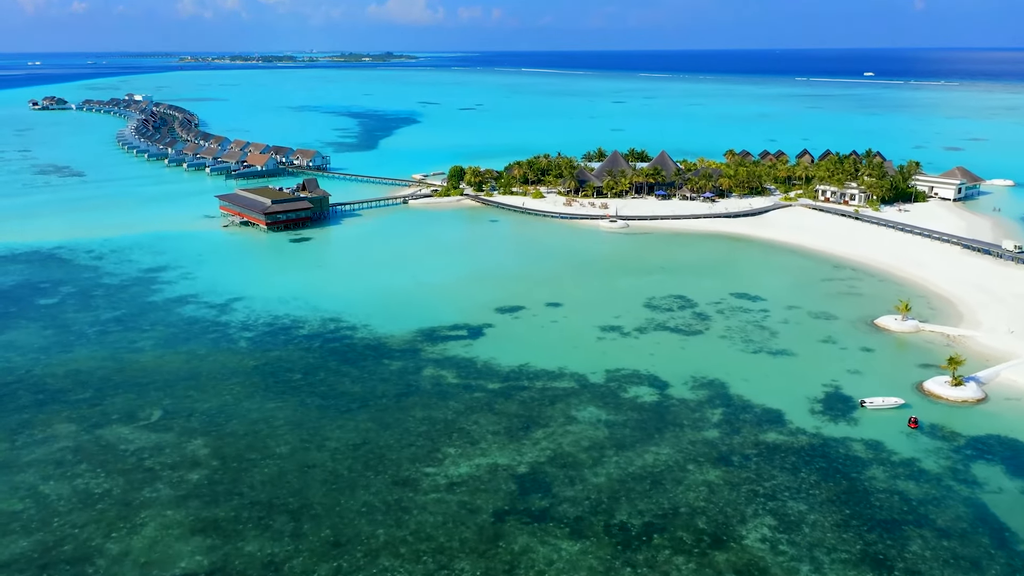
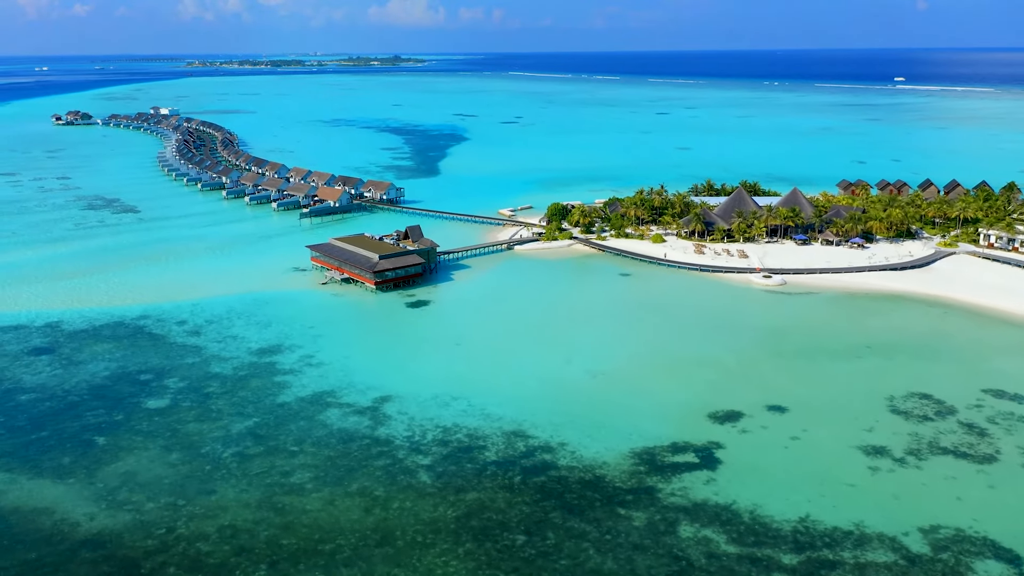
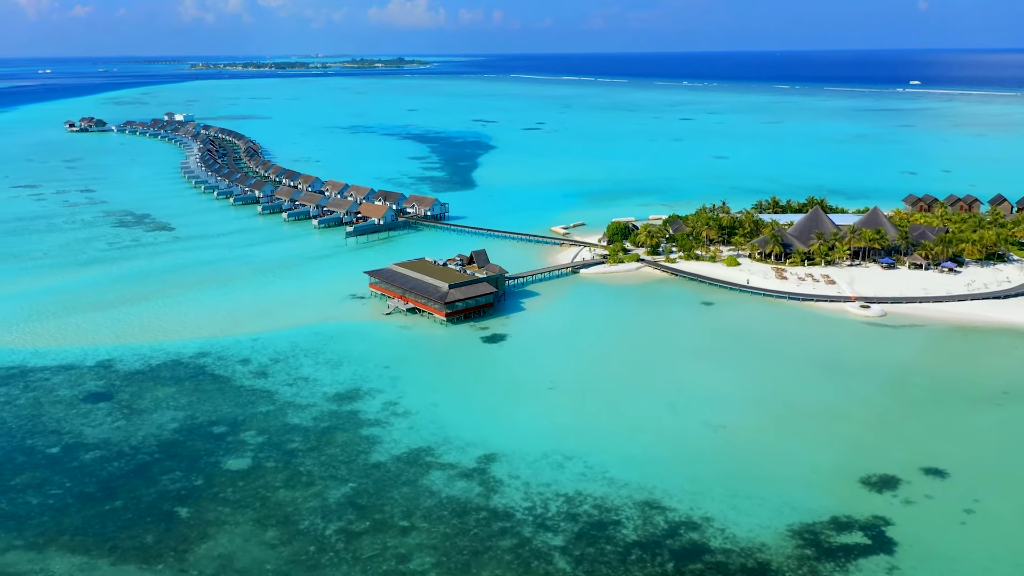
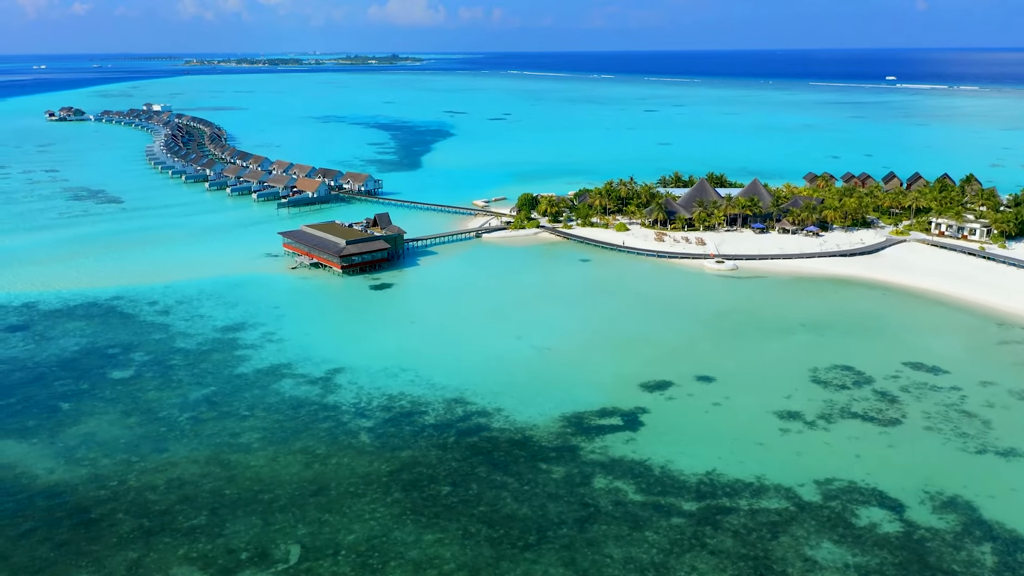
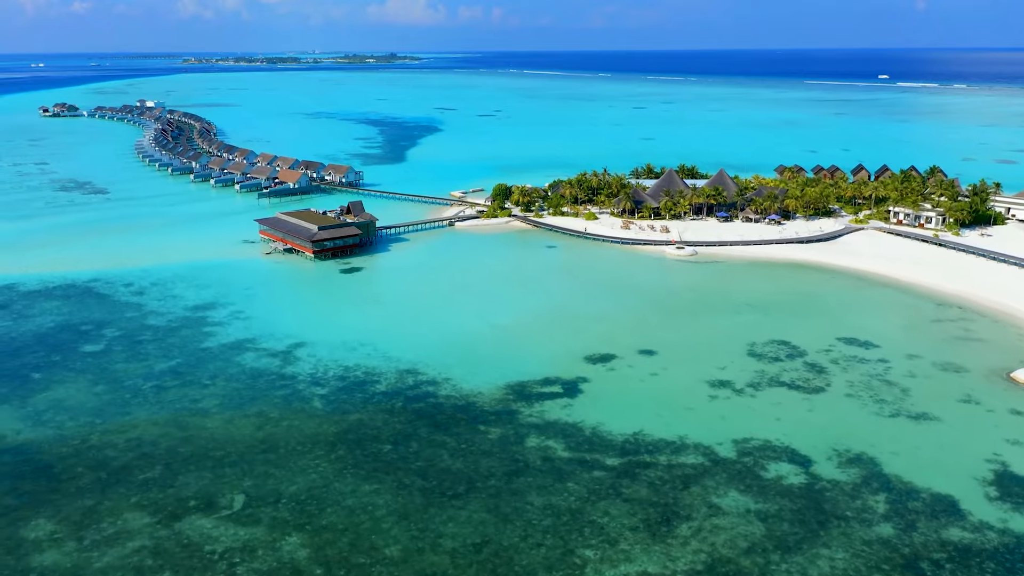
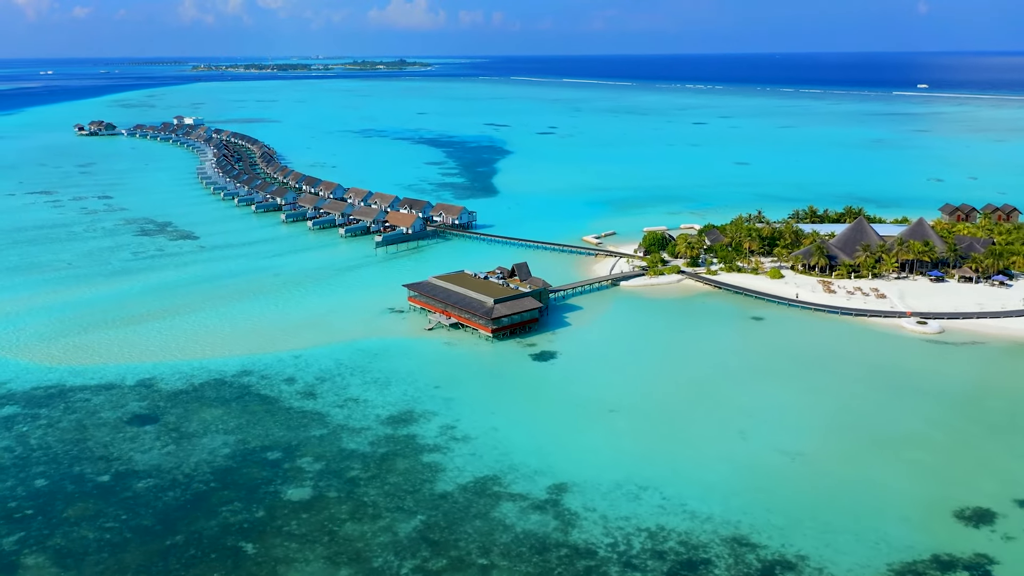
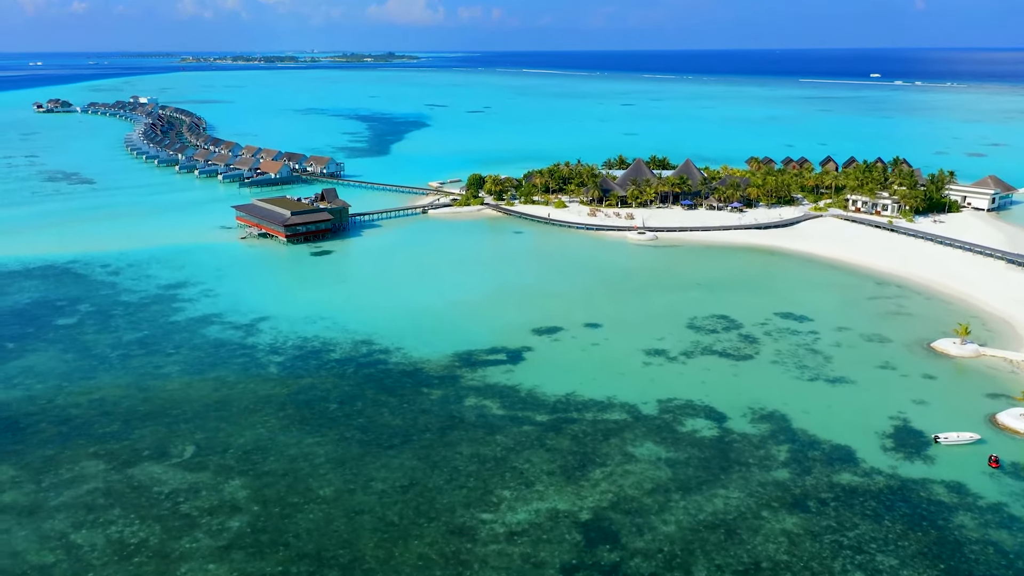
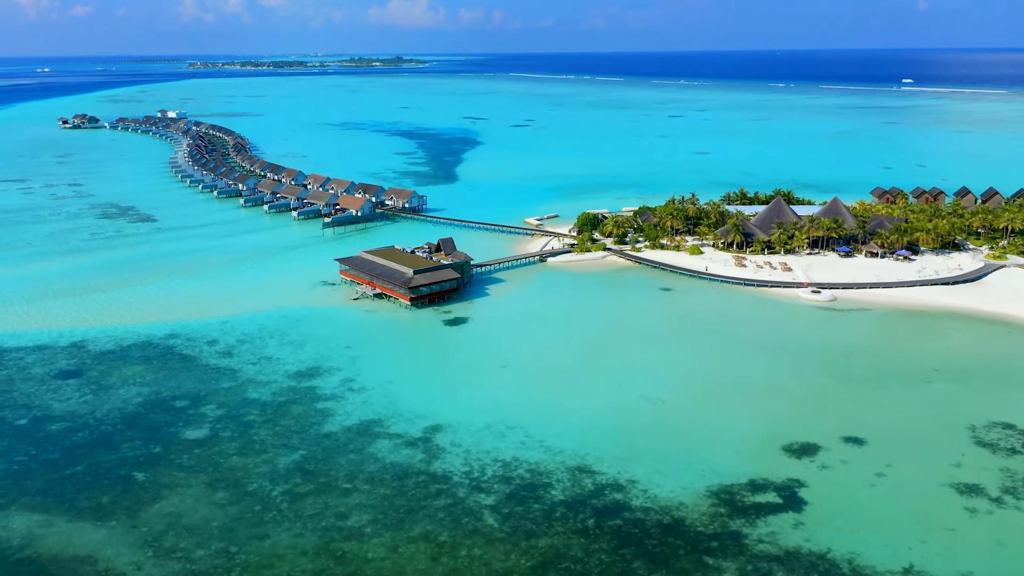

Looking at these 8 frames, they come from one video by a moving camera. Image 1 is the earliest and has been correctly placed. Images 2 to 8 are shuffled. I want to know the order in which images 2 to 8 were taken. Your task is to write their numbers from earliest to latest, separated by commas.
7, 5, 4, 2, 8, 3, 6
